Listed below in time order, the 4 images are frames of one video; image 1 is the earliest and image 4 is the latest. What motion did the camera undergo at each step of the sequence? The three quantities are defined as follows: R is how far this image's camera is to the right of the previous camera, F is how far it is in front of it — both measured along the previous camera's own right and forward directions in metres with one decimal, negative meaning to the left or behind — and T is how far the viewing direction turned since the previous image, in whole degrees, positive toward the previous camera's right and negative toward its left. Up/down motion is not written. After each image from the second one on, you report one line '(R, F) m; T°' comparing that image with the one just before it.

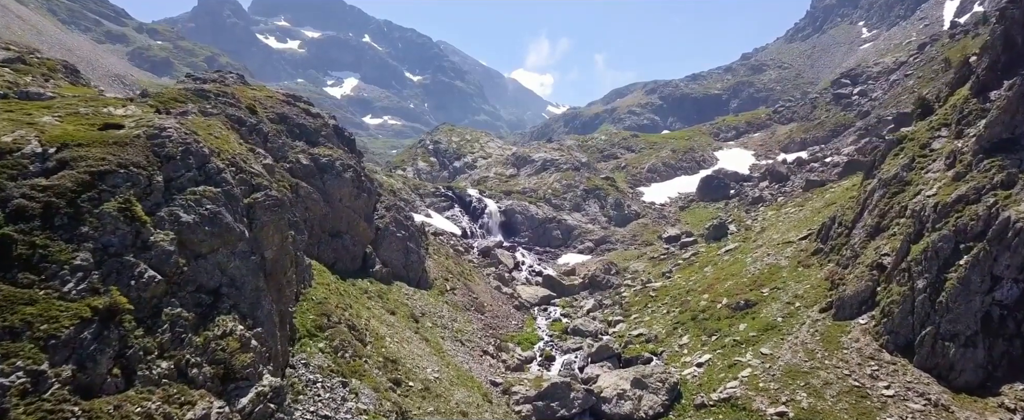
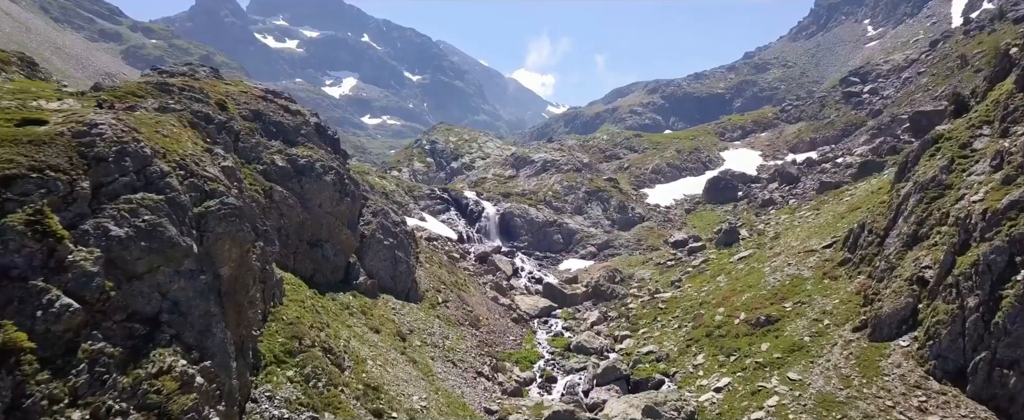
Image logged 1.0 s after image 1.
(+0.2, +6.0) m; 0°
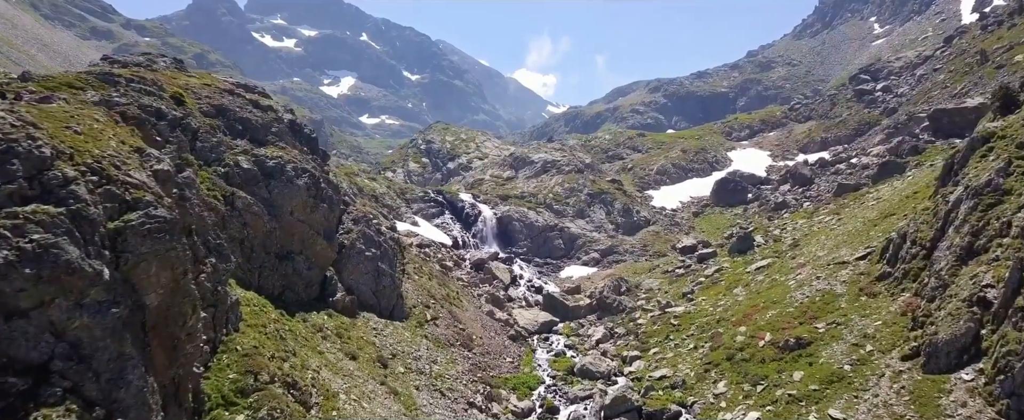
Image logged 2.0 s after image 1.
(+0.3, +6.9) m; 0°
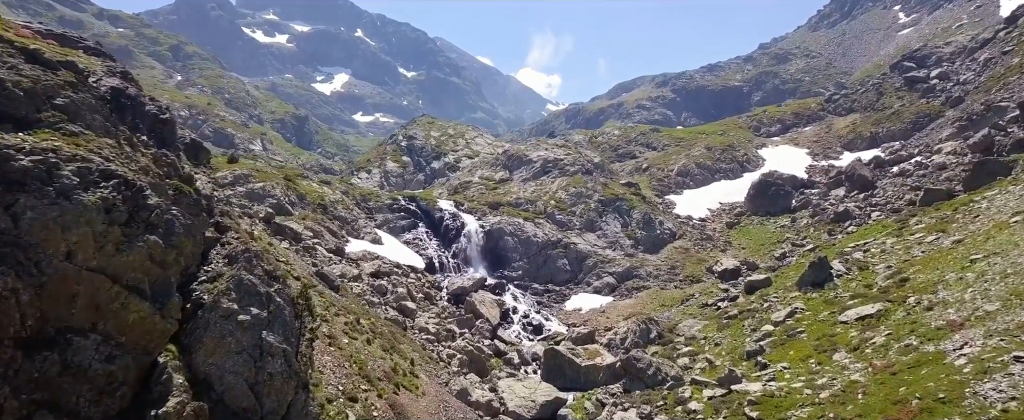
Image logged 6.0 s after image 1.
(+0.9, +25.1) m; 0°
